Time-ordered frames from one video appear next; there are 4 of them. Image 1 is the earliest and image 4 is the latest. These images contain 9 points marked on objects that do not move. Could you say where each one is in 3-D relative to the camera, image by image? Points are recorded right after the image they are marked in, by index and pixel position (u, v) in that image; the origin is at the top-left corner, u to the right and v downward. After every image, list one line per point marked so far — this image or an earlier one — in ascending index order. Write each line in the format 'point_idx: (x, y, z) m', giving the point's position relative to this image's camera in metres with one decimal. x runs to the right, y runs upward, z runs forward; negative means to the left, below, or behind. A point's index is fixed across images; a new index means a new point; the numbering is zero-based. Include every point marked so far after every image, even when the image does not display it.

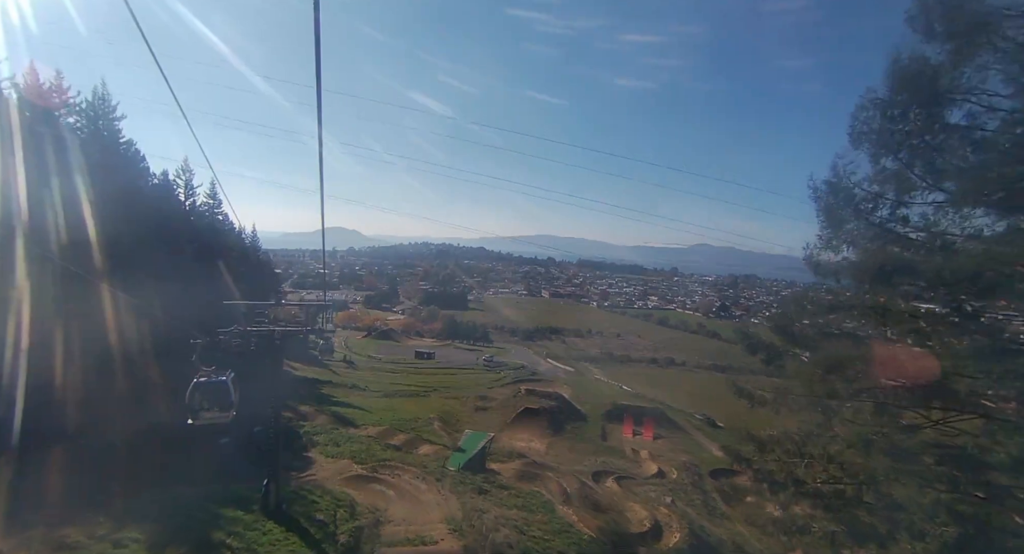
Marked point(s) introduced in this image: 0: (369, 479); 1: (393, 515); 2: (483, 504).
0: (-4.4, -6.2, +16.8) m
1: (-3.0, -6.0, +14.0) m
2: (-0.8, -6.4, +15.5) m
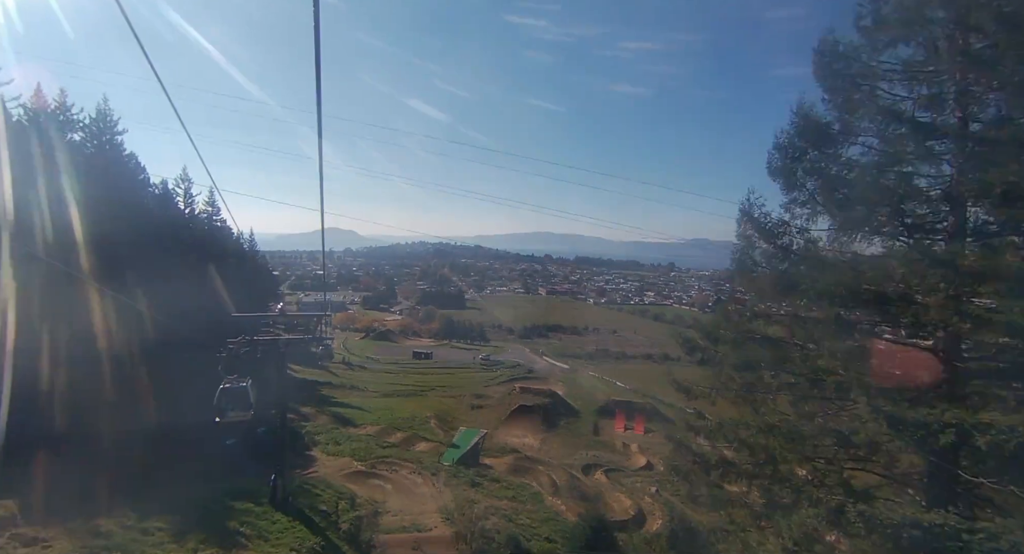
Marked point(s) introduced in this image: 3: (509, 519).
0: (-4.7, -6.4, +17.9) m
1: (-3.3, -6.3, +15.1) m
2: (-1.1, -6.6, +16.6) m
3: (0.0, -6.5, +14.9) m
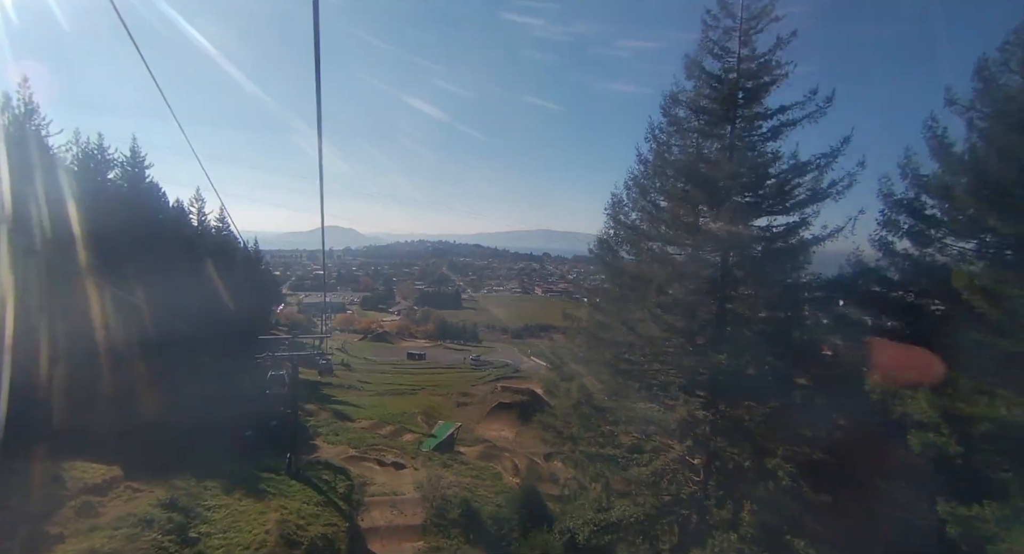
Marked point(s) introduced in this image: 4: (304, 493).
0: (-6.2, -7.4, +22.4) m
1: (-4.8, -7.2, +19.6) m
2: (-2.6, -7.5, +21.1) m
3: (-1.5, -7.5, +19.4) m
4: (-5.8, -6.0, +15.3) m
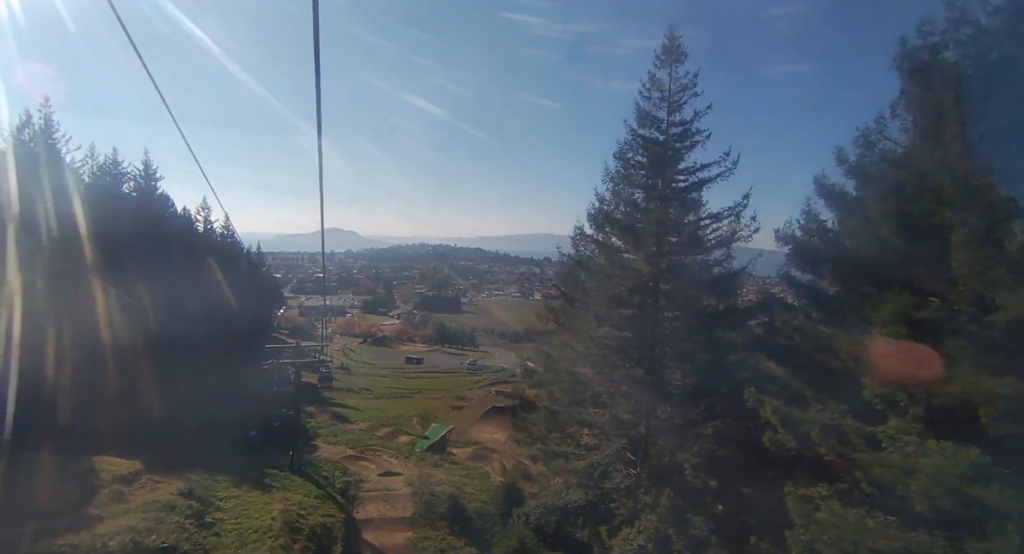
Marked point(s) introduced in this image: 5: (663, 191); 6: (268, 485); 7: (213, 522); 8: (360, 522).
0: (-6.7, -7.9, +24.0) m
1: (-5.4, -7.7, +21.2) m
2: (-3.2, -8.1, +22.8) m
3: (-2.1, -8.0, +21.0) m
4: (-6.4, -6.5, +17.0) m
5: (+2.7, +1.6, +9.9) m
6: (-7.2, -6.1, +16.3) m
7: (-6.6, -5.4, +12.1) m
8: (-4.6, -7.4, +16.7) m
